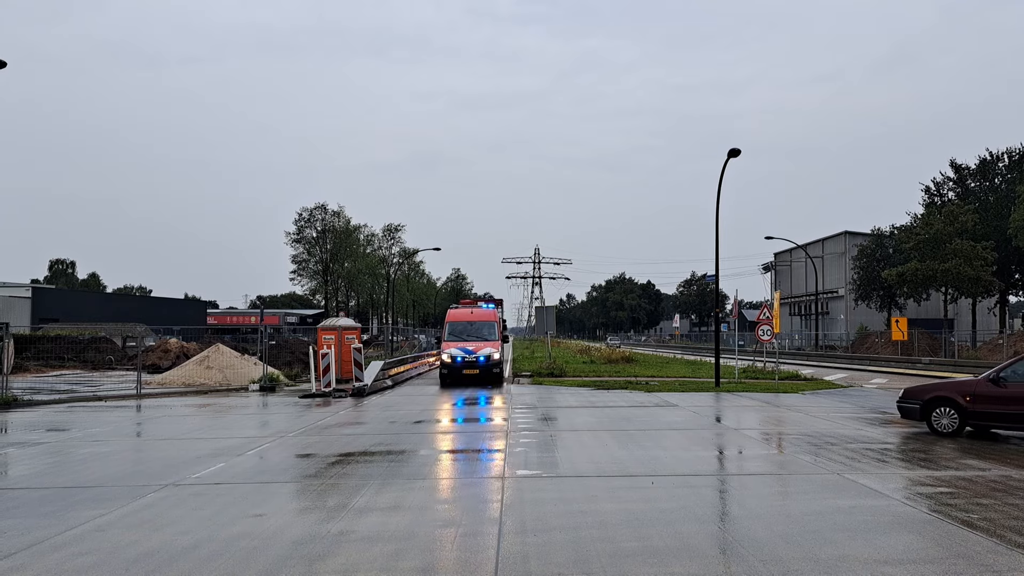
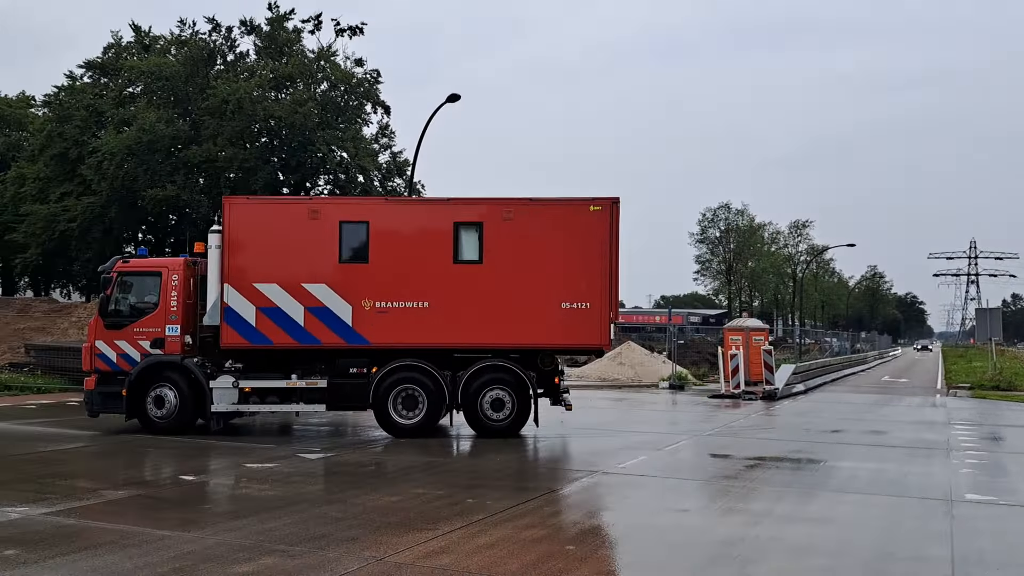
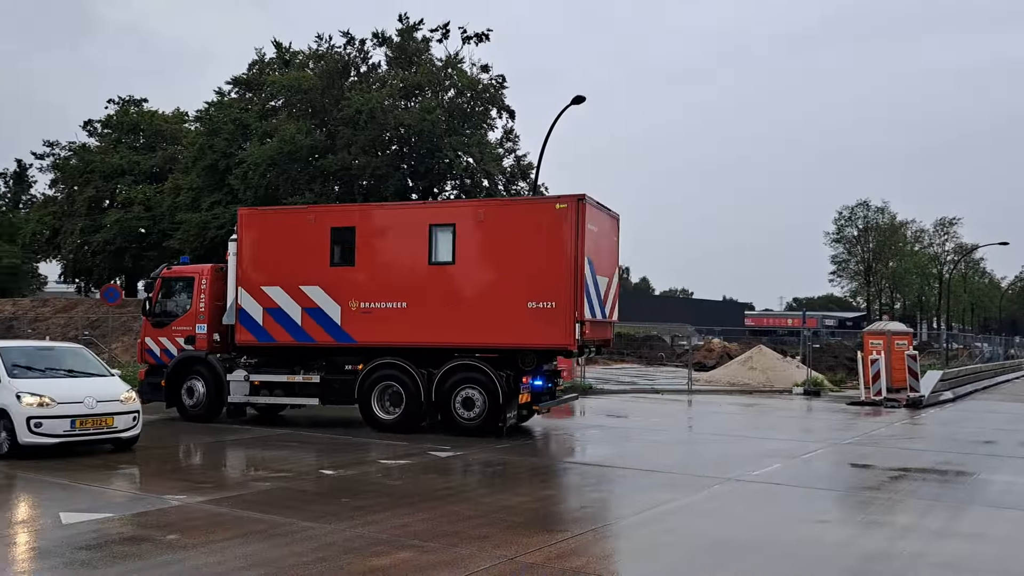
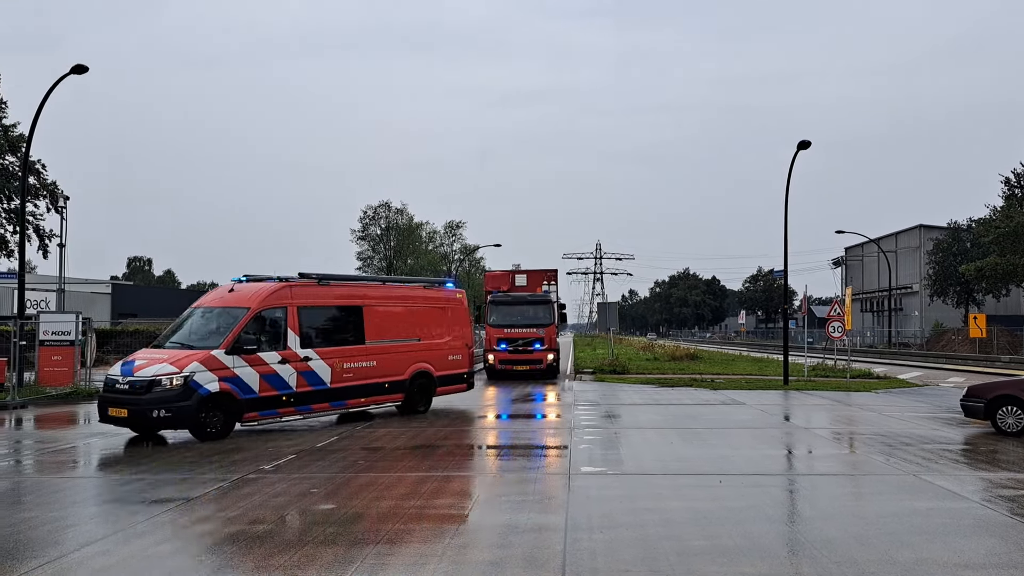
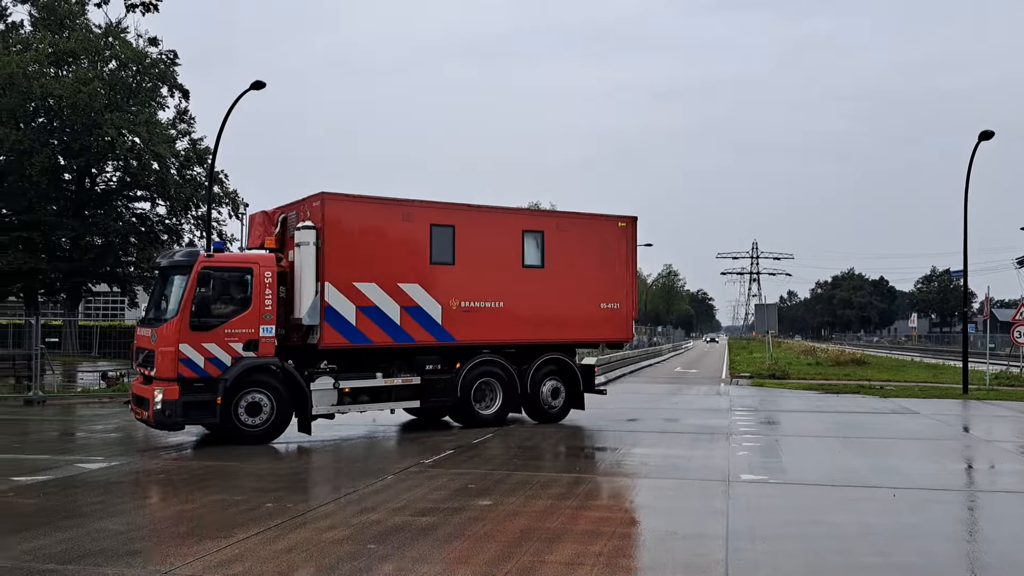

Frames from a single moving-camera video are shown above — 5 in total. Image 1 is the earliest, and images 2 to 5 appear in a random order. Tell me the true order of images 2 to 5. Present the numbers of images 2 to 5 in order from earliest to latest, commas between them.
4, 5, 2, 3
